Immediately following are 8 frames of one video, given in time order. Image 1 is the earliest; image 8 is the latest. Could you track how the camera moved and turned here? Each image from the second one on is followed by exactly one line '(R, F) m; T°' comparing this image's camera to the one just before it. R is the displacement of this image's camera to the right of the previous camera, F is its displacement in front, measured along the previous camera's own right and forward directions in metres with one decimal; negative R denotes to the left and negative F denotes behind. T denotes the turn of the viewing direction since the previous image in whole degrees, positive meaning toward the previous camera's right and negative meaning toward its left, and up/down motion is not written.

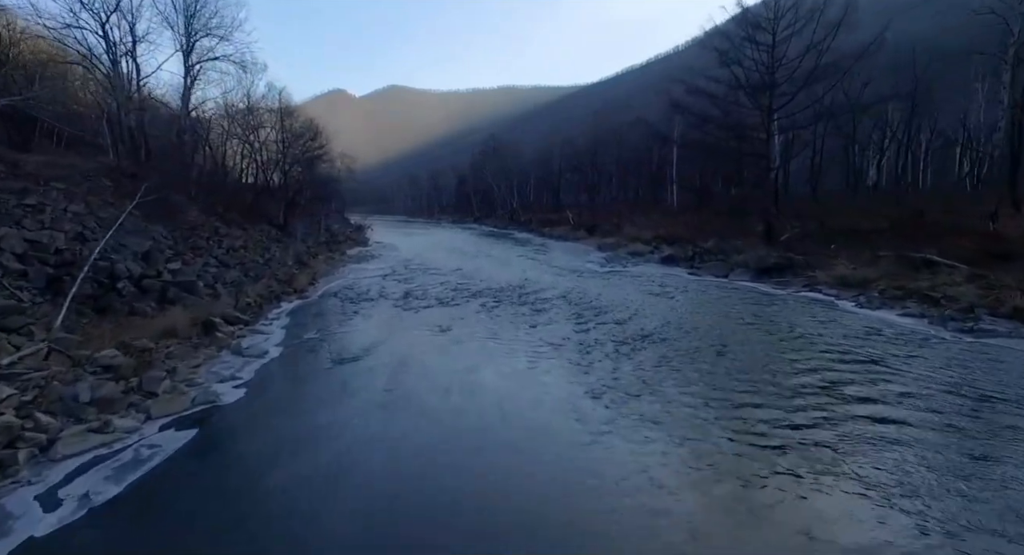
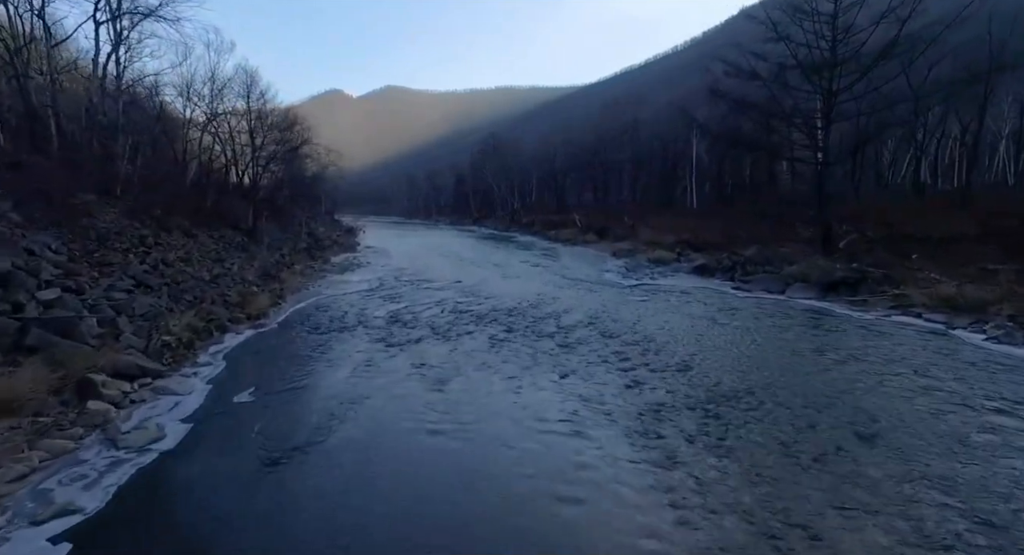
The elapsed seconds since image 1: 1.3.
(-0.3, +3.2) m; 0°
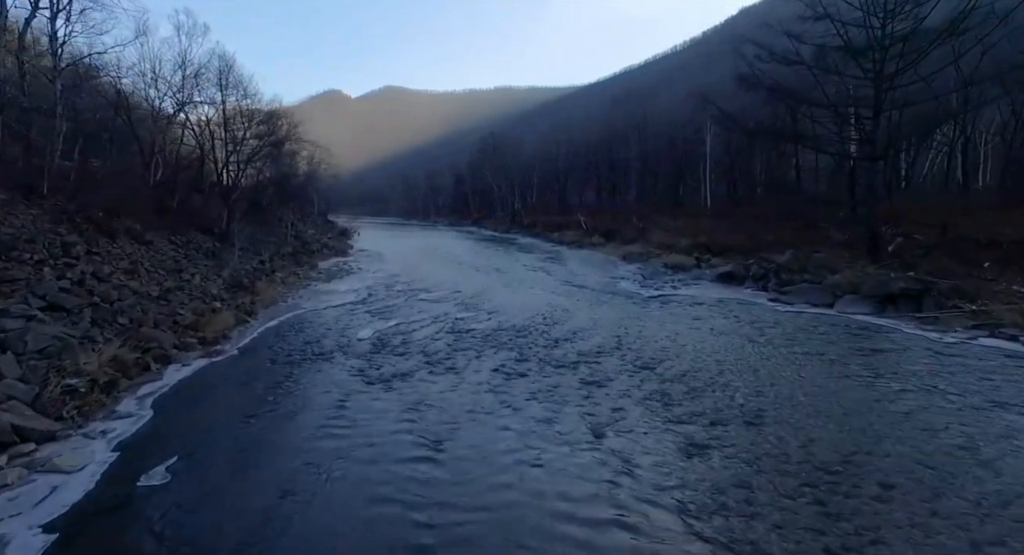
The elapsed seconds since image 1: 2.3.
(-0.2, +2.0) m; 0°
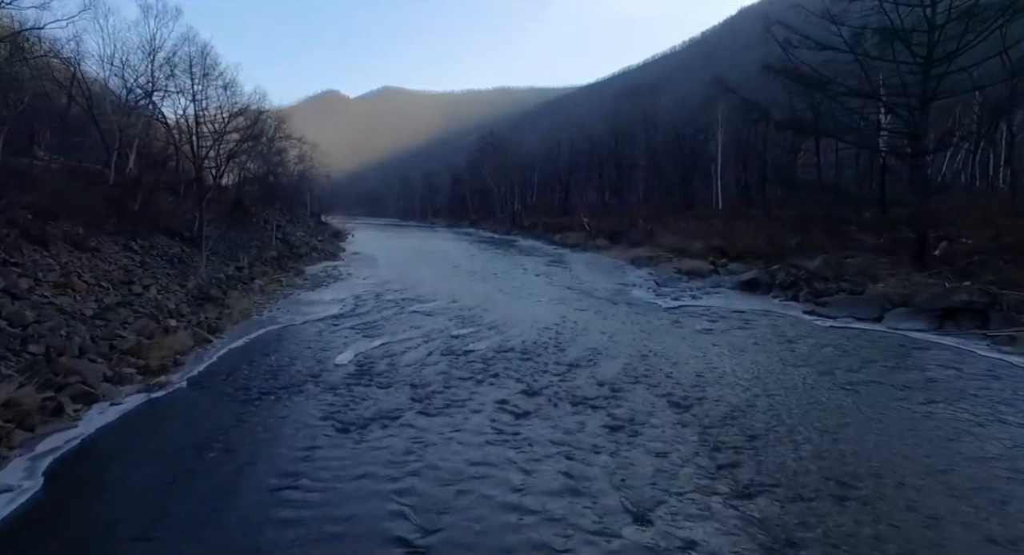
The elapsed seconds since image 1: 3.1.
(-0.1, +1.6) m; 0°
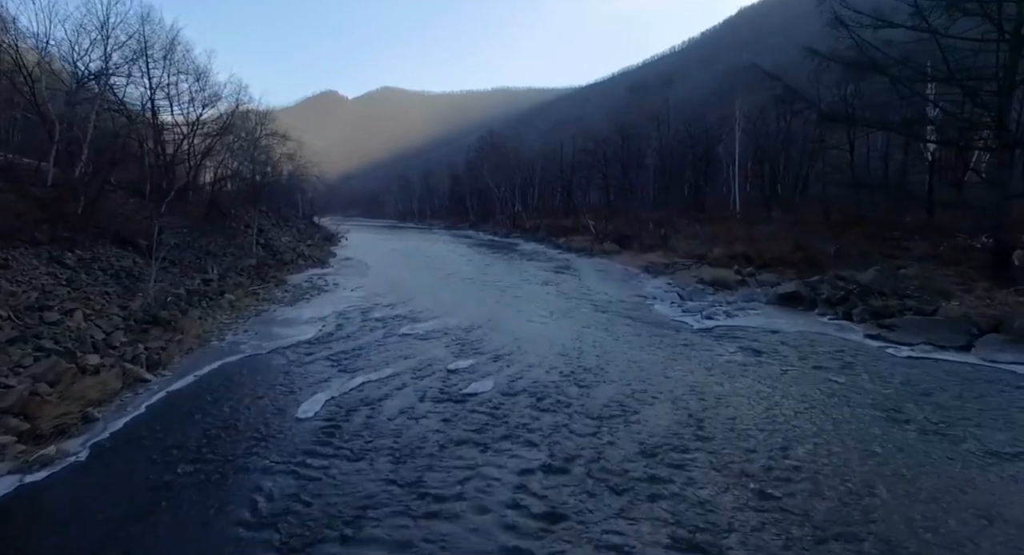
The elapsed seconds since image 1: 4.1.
(-0.2, +2.0) m; 0°
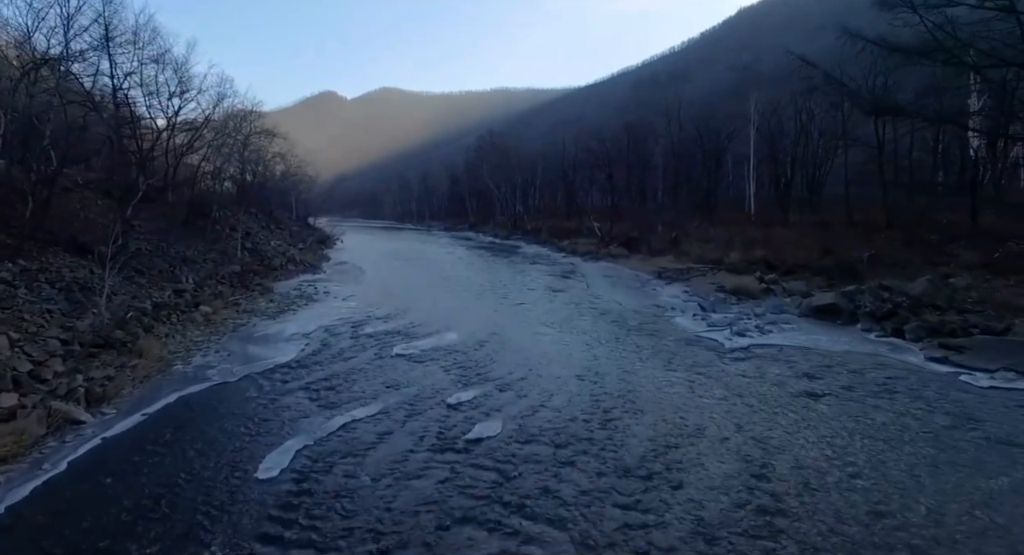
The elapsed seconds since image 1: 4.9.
(-0.1, +1.4) m; 0°
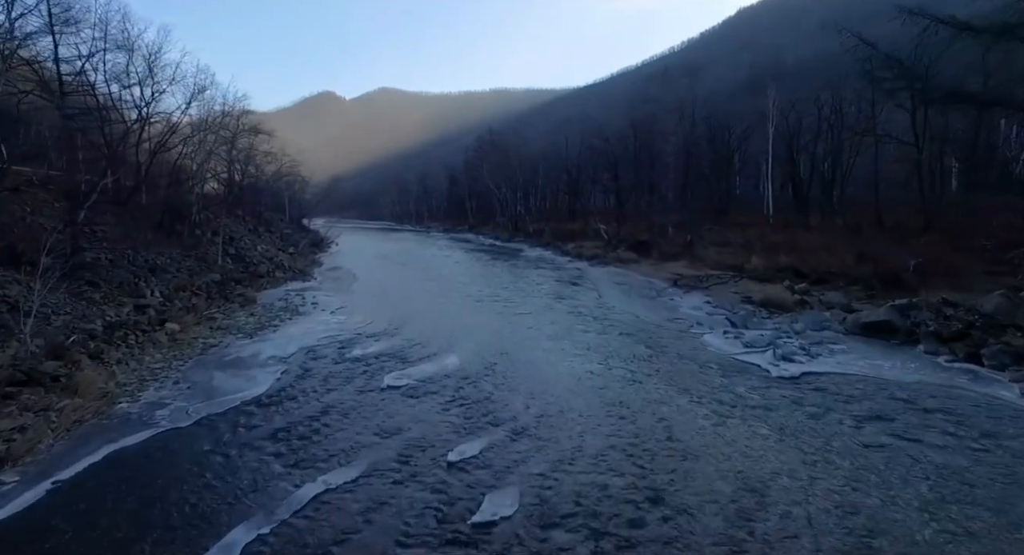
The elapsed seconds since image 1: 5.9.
(-0.2, +1.6) m; 0°
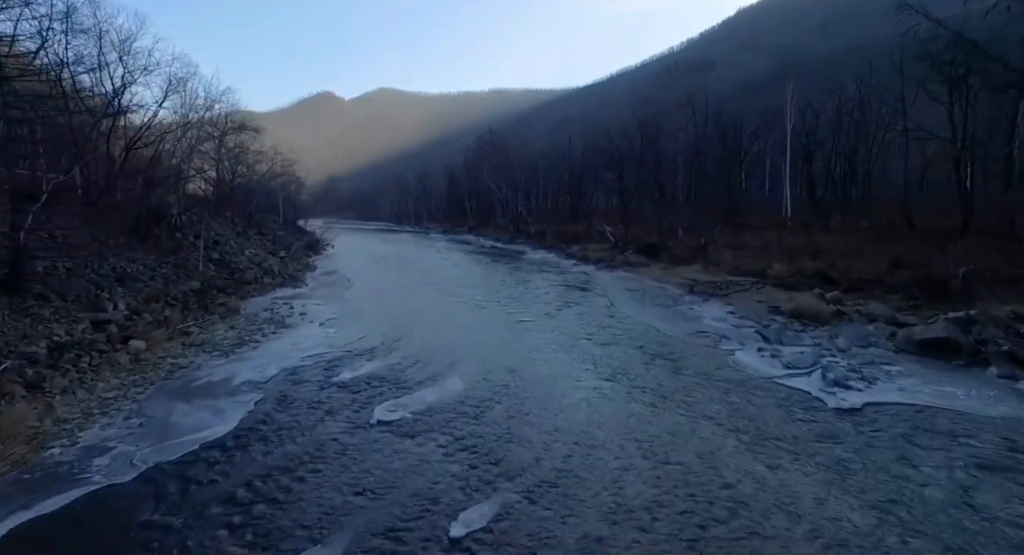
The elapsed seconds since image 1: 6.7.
(-0.2, +1.4) m; 0°
